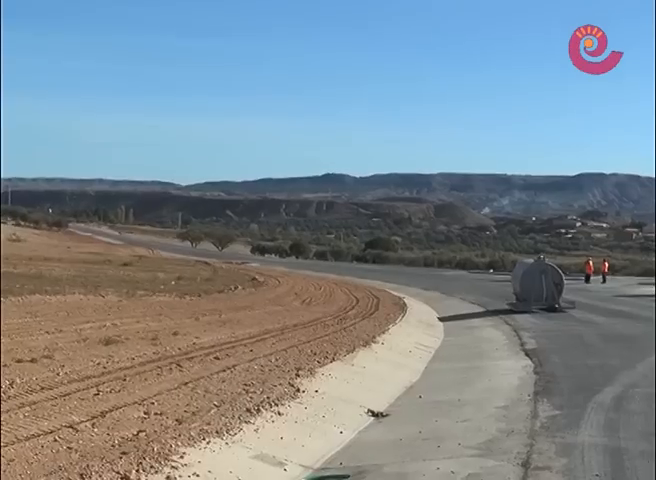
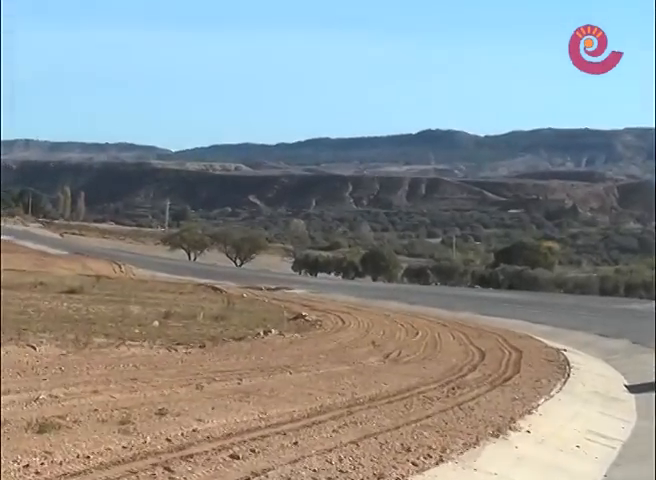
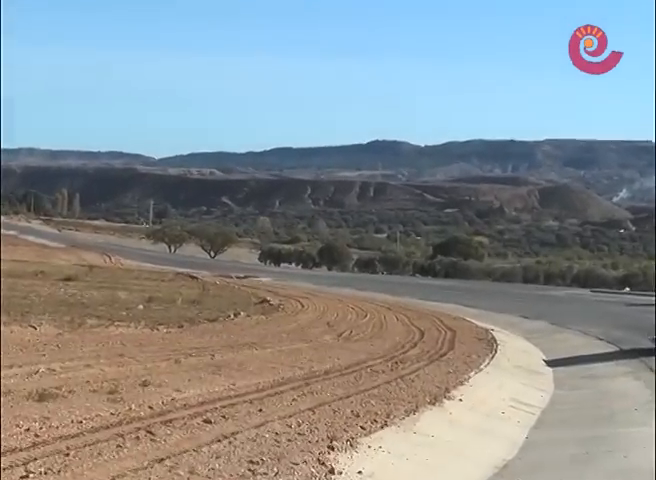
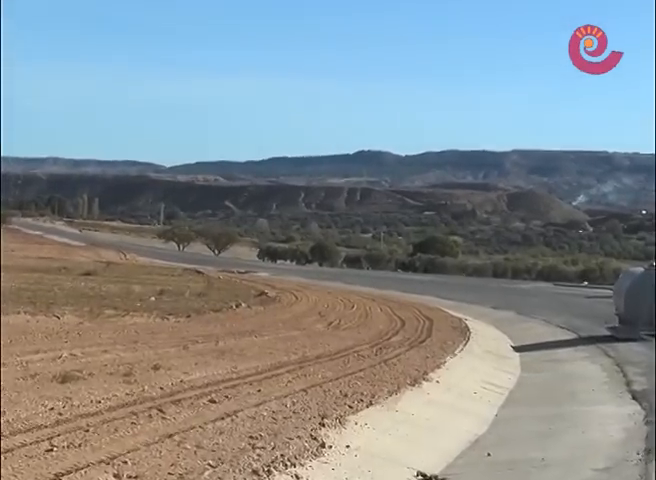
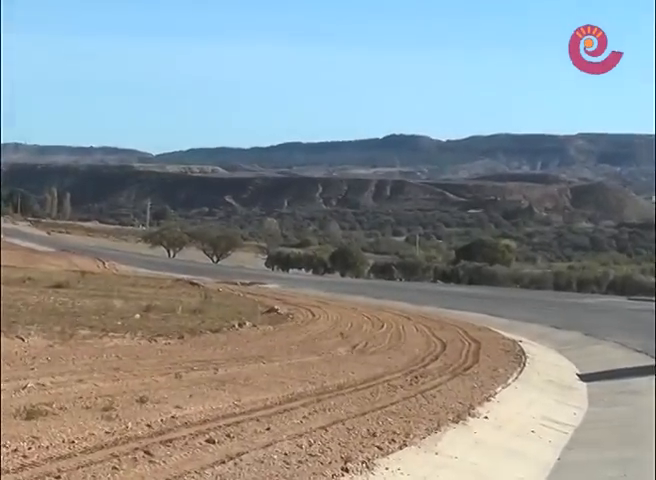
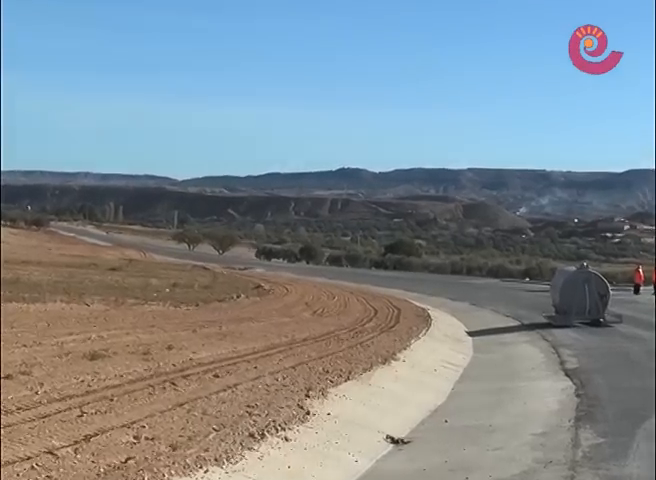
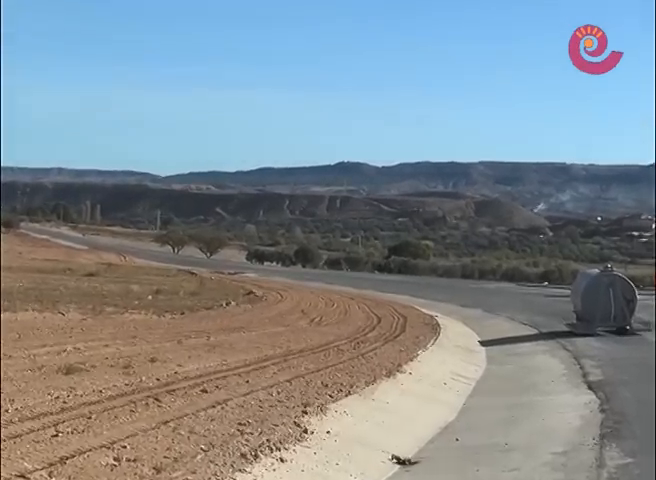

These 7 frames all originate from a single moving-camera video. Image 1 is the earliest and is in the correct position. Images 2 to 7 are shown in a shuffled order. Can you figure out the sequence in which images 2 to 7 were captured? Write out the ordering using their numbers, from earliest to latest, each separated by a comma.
6, 7, 4, 3, 5, 2
